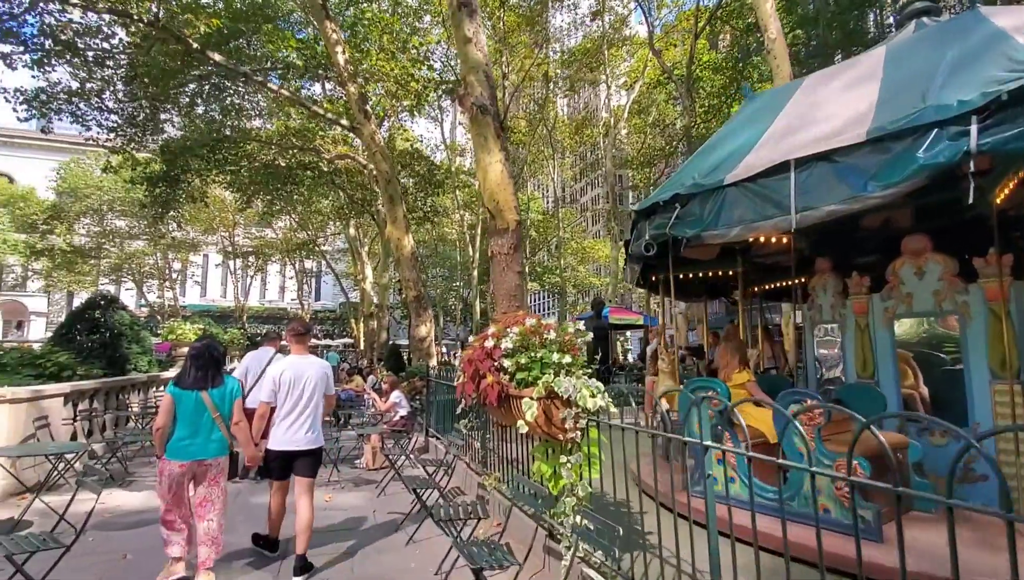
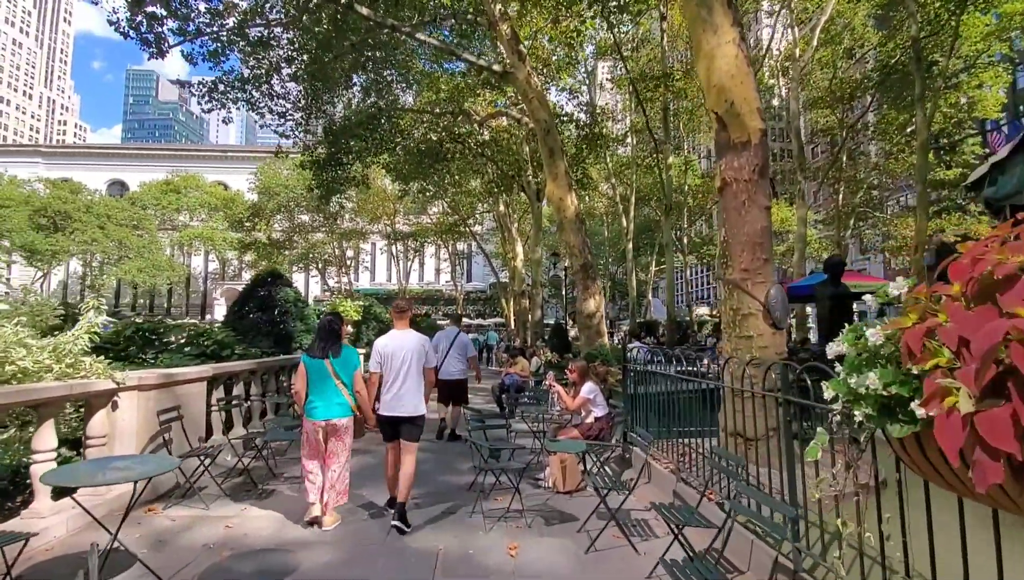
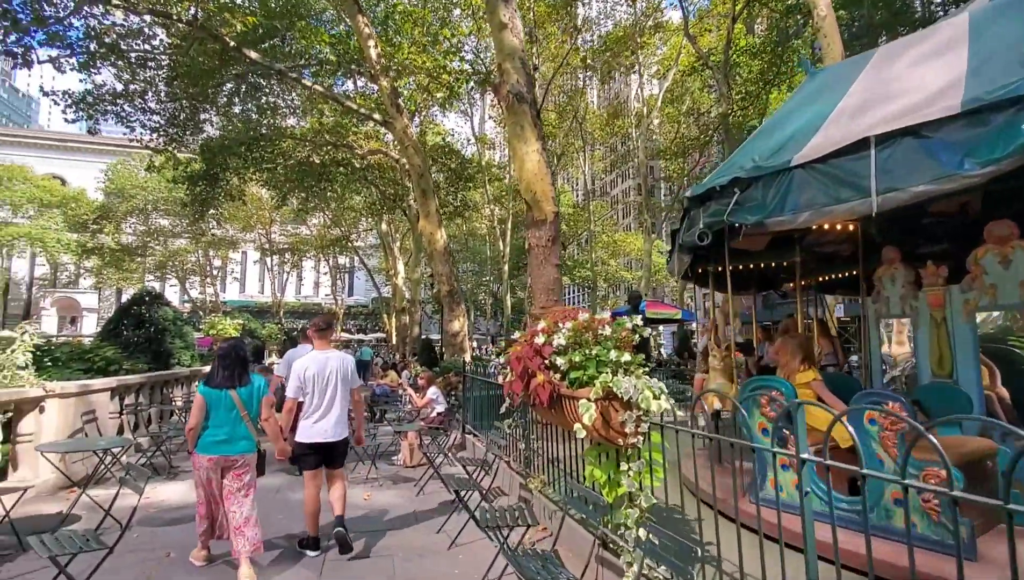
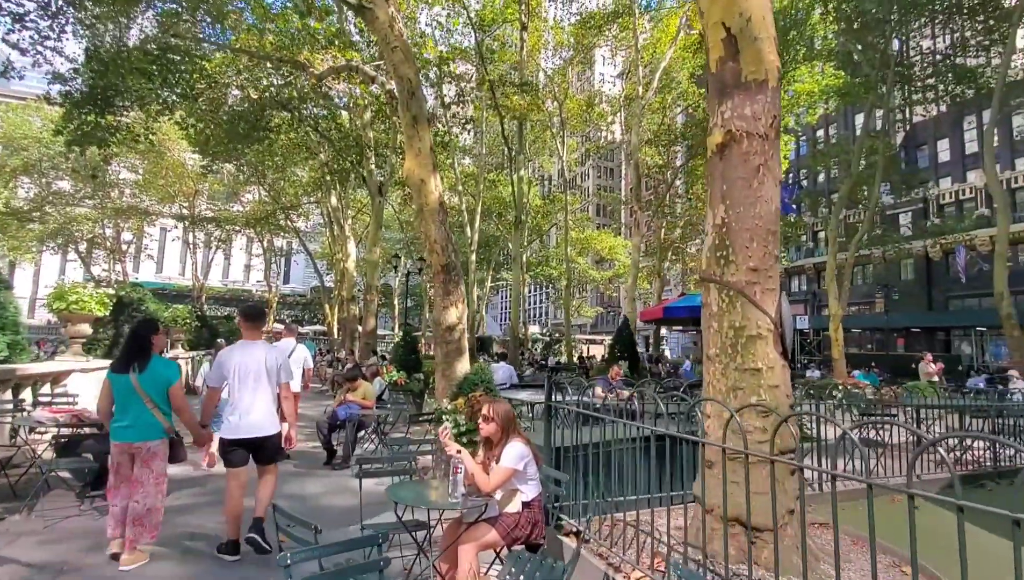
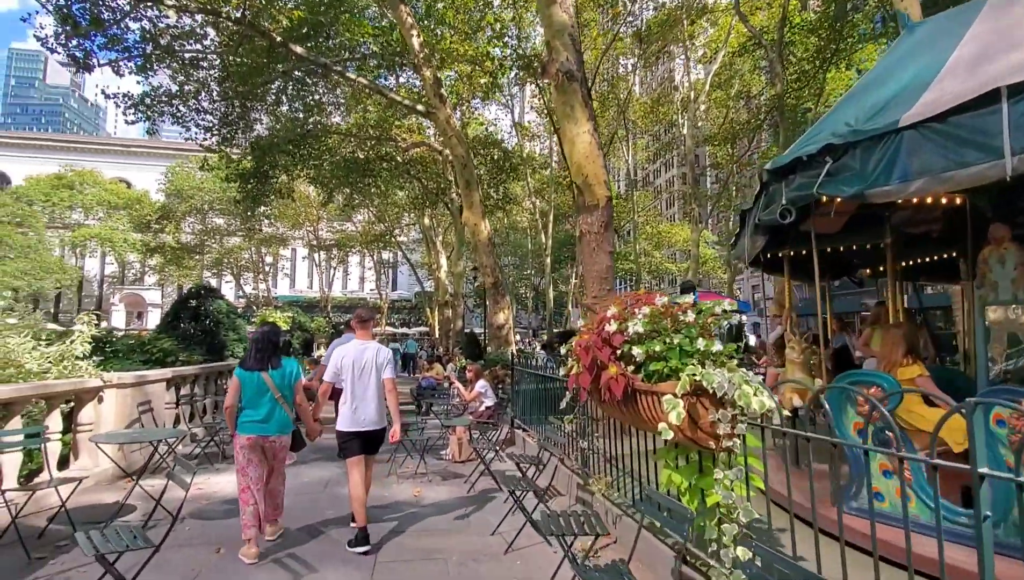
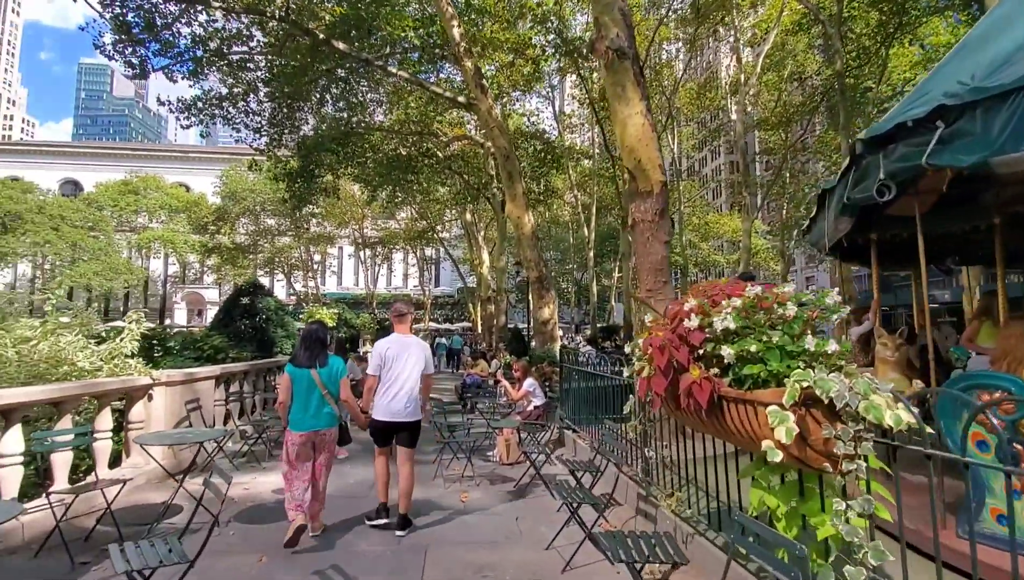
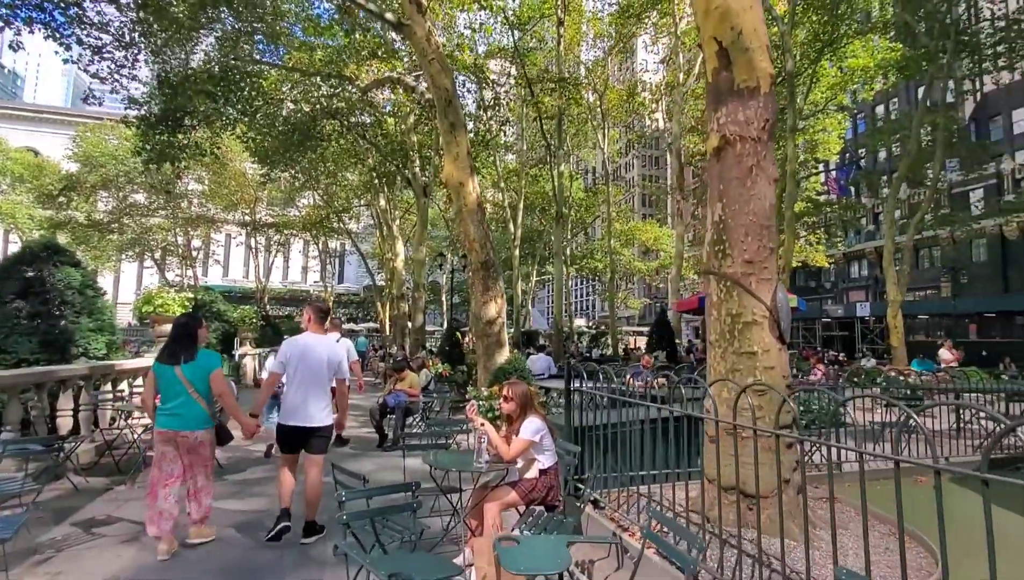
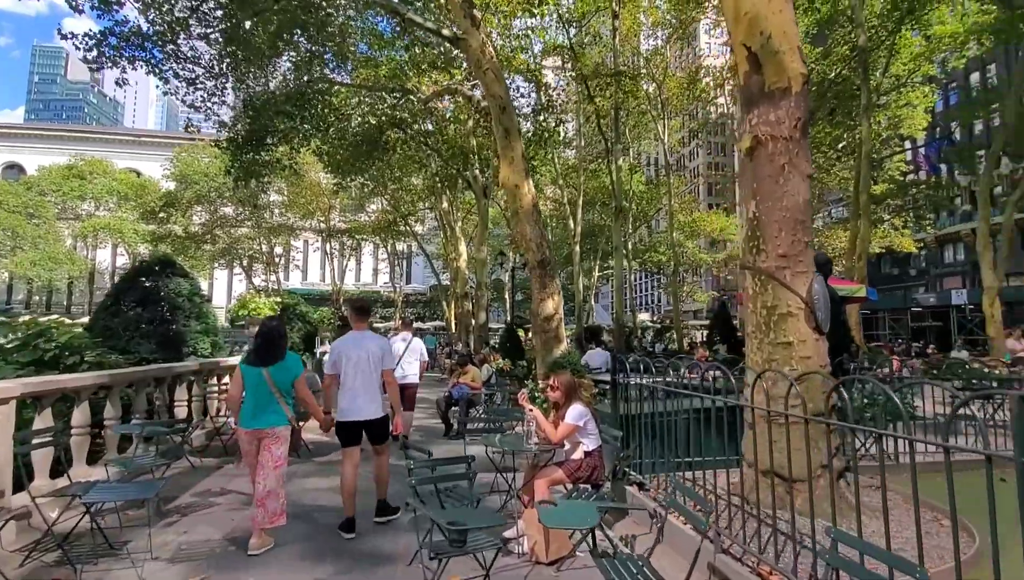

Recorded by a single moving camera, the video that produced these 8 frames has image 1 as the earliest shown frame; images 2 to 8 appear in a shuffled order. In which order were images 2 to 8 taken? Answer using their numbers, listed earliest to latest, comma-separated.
3, 5, 6, 2, 8, 7, 4
